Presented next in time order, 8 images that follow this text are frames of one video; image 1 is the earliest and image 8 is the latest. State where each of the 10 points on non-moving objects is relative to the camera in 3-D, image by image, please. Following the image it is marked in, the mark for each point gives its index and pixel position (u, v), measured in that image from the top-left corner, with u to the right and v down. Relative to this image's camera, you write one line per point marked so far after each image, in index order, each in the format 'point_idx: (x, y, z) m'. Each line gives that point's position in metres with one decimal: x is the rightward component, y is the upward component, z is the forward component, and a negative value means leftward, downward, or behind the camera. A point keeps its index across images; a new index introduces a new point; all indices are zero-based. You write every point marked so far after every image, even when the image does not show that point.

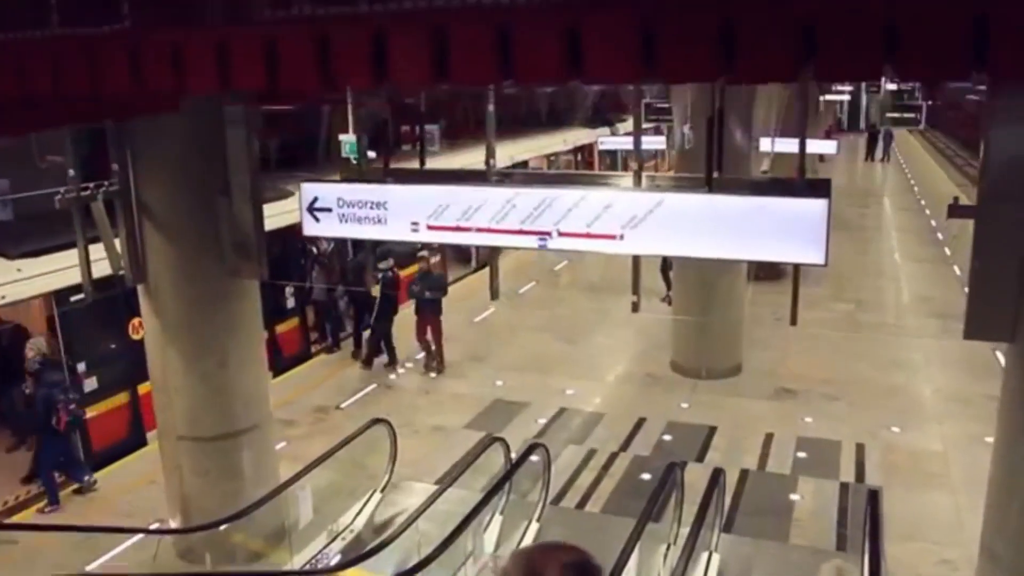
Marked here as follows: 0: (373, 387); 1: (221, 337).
0: (-1.7, -1.2, +11.0) m
1: (-2.2, -0.3, +6.7) m
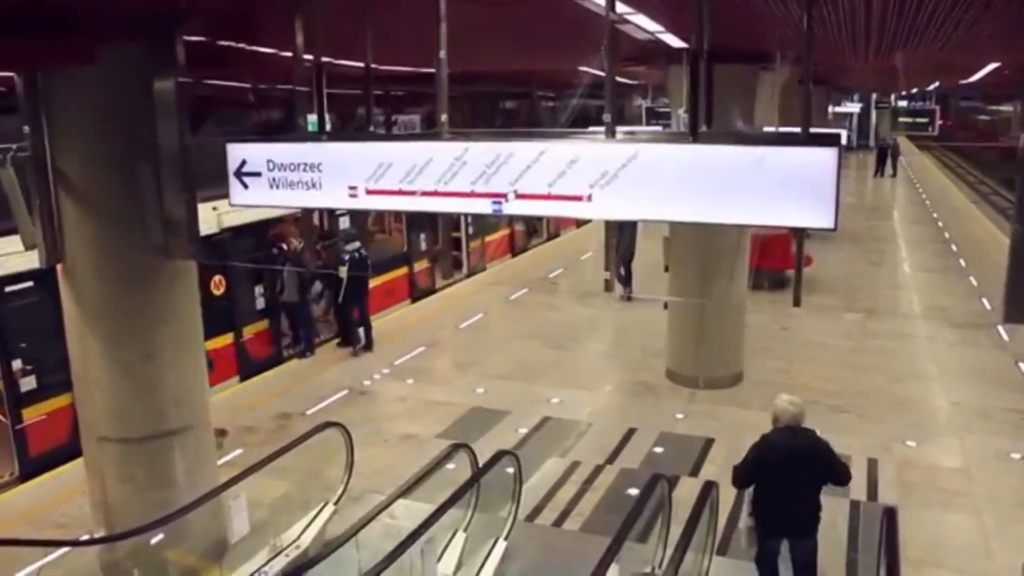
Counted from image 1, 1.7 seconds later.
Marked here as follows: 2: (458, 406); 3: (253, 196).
0: (-1.9, -1.2, +10.2) m
1: (-2.4, -0.2, +6.0) m
2: (-0.6, -1.3, +9.6) m
3: (-1.5, +0.5, +5.1) m
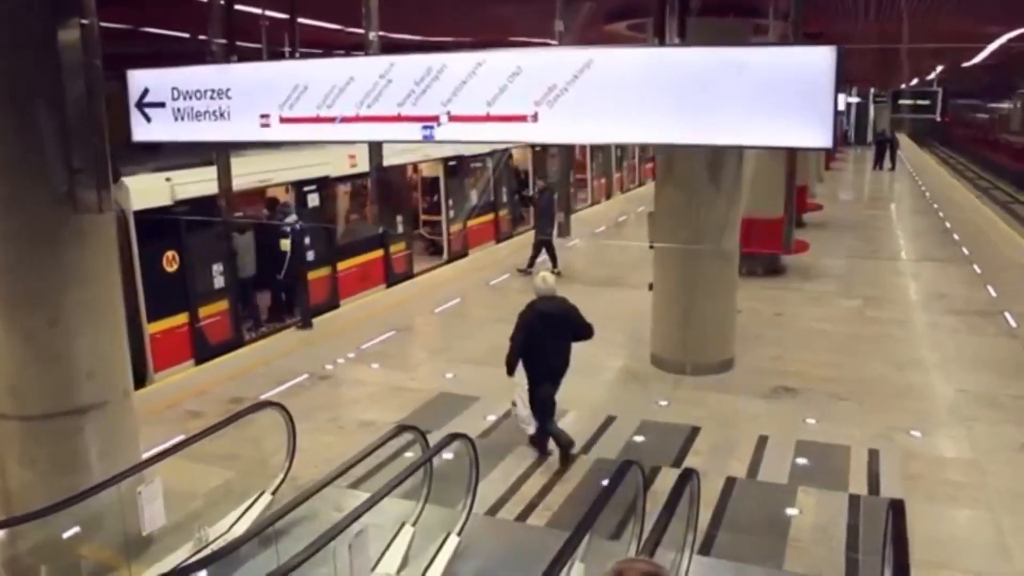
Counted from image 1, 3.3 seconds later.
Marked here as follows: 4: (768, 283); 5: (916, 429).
0: (-2.2, -0.9, +9.5) m
1: (-2.7, 0.0, +5.2) m
2: (-0.9, -1.0, +8.9) m
3: (-1.7, +0.8, +4.4) m
4: (+3.8, +0.1, +13.5) m
5: (+3.4, -1.2, +7.6) m
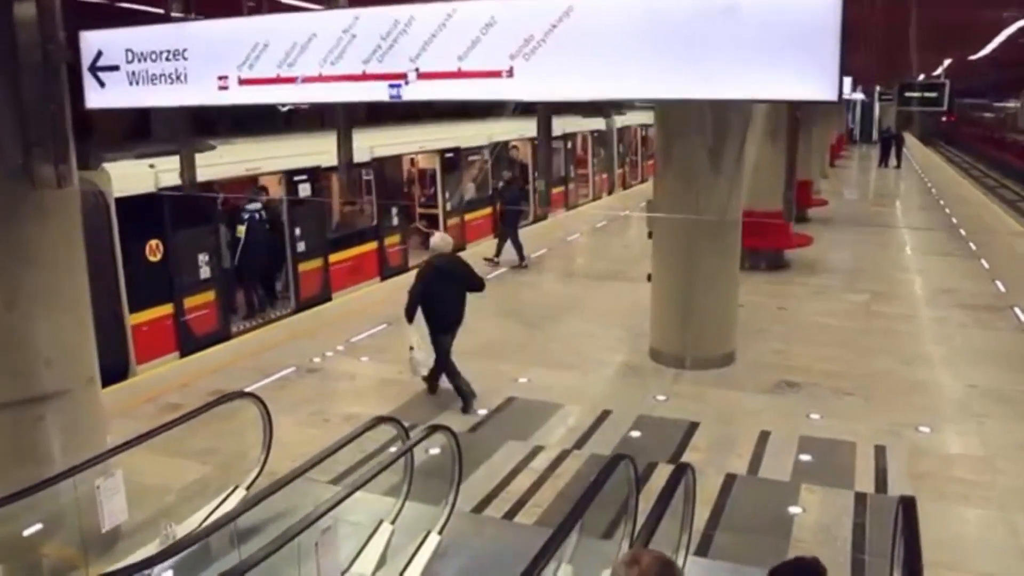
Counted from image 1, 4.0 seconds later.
0: (-2.2, -0.8, +9.2) m
1: (-2.7, +0.1, +4.9) m
2: (-0.9, -0.9, +8.6) m
3: (-1.8, +0.9, +4.1) m
4: (+3.8, +0.2, +13.1) m
5: (+3.3, -1.1, +7.3) m
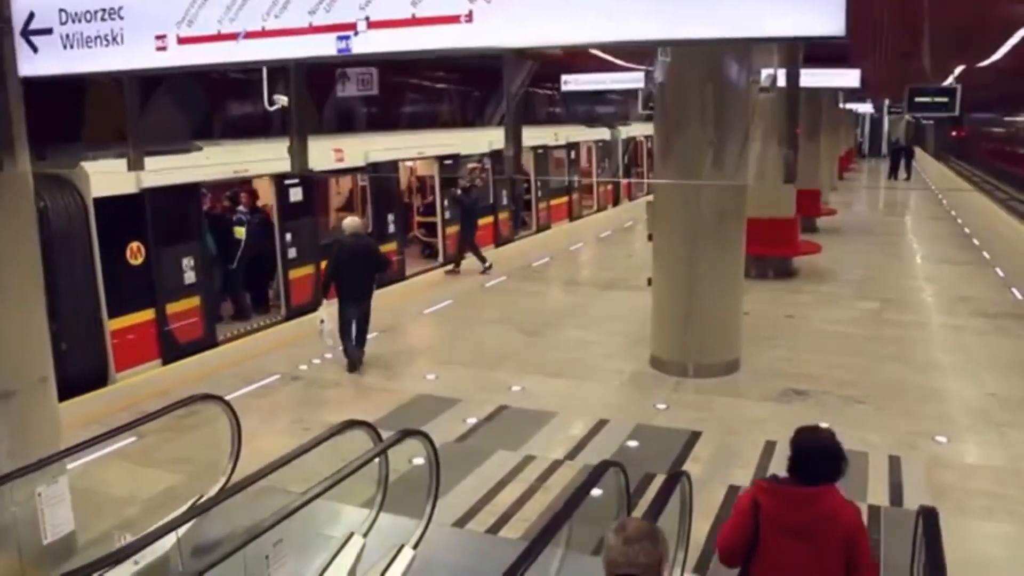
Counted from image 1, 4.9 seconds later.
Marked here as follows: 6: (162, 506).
0: (-2.3, -0.9, +8.8) m
1: (-2.8, +0.2, +4.6) m
2: (-1.0, -1.0, +8.2) m
3: (-1.9, +0.9, +3.7) m
4: (+3.8, 0.0, +12.7) m
5: (+3.3, -1.1, +6.8) m
6: (-2.3, -1.4, +5.9) m
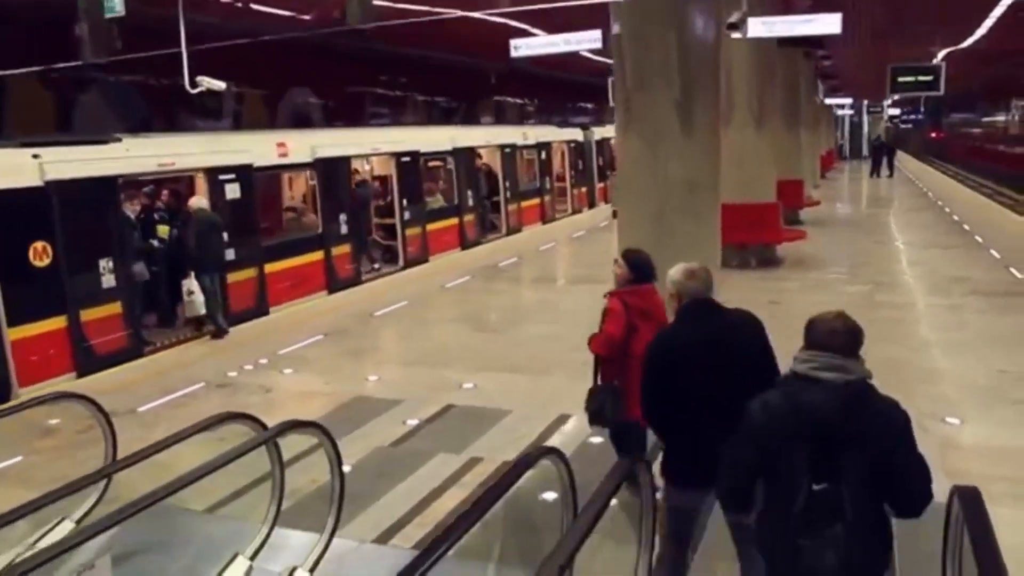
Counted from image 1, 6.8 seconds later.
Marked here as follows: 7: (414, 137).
0: (-2.7, -0.8, +7.8) m
1: (-3.2, +0.3, +3.6) m
2: (-1.4, -0.9, +7.2) m
3: (-2.3, +1.1, +2.8) m
4: (+3.3, +0.2, +11.9) m
5: (+2.9, -0.8, +6.0) m
6: (-2.6, -1.3, +4.9) m
7: (-1.6, +2.4, +14.4) m
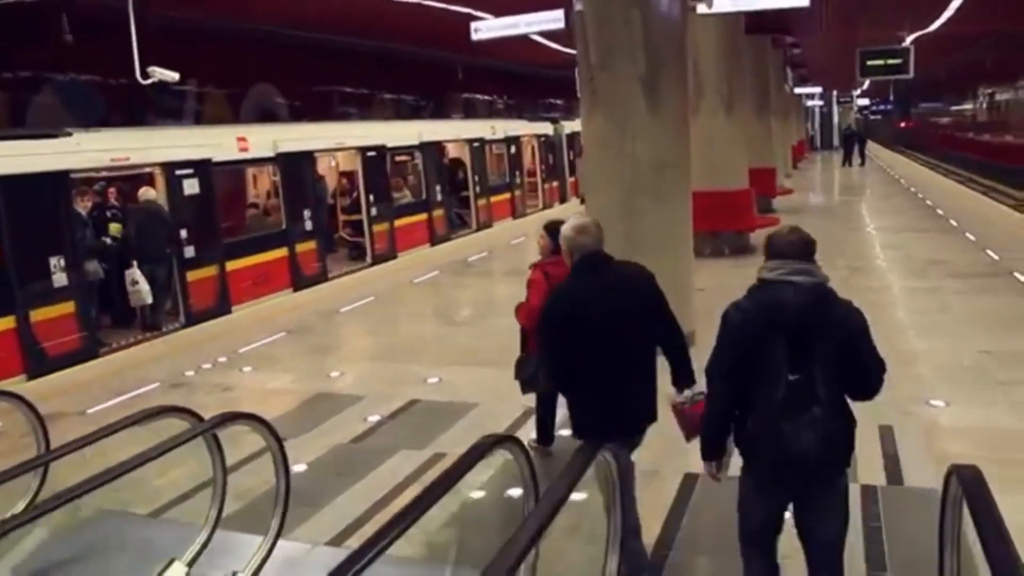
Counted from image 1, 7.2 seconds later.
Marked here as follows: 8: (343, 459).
0: (-2.9, -0.8, +7.4) m
1: (-3.4, +0.3, +3.2) m
2: (-1.6, -0.8, +6.9) m
3: (-2.5, +1.1, +2.4) m
4: (+2.9, +0.3, +11.6) m
5: (+2.7, -0.7, +5.7) m
6: (-2.8, -1.3, +4.6) m
7: (-2.1, +2.5, +14.1) m
8: (-1.0, -1.0, +5.3) m
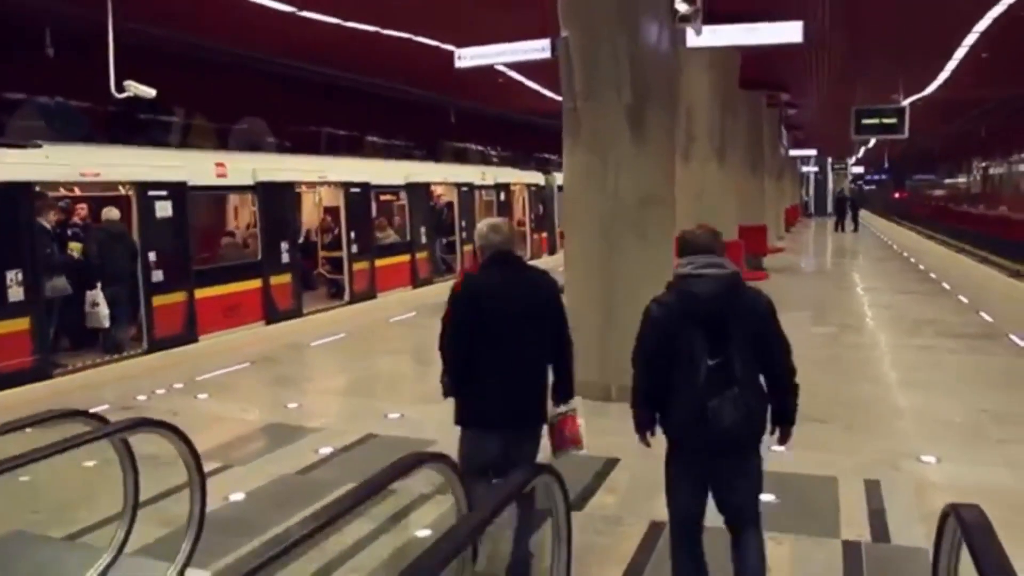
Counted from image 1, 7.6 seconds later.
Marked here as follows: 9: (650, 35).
0: (-3.2, -1.0, +7.0) m
1: (-3.5, +0.4, +2.9) m
2: (-1.9, -1.0, +6.4) m
3: (-2.6, +1.3, +2.1) m
4: (+2.6, -0.4, +11.3) m
5: (+2.5, -1.0, +5.4) m
6: (-3.0, -1.3, +4.1) m
7: (-2.2, +1.8, +13.8) m
8: (-1.2, -1.1, +4.8) m
9: (+1.0, +1.8, +6.7) m
